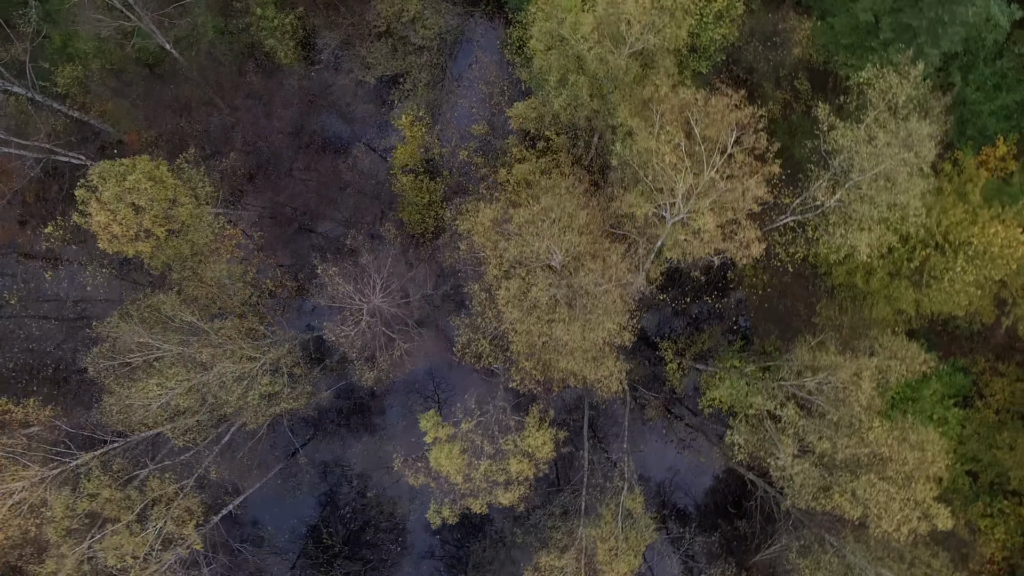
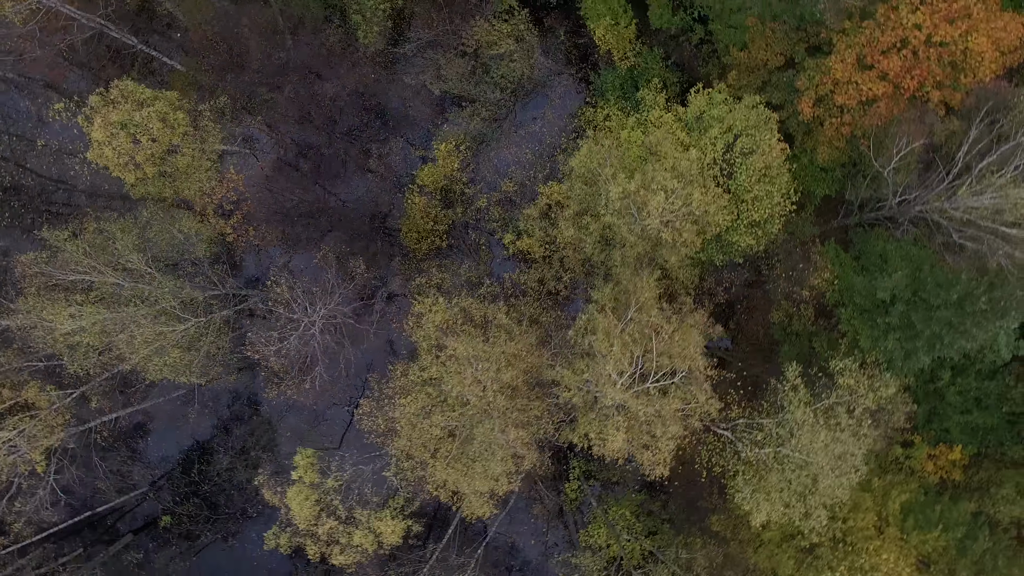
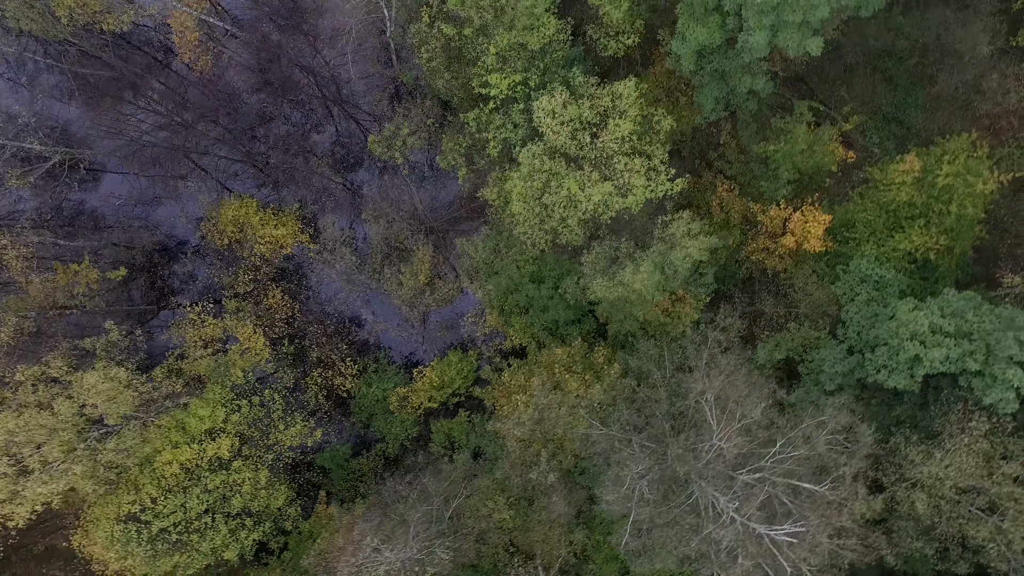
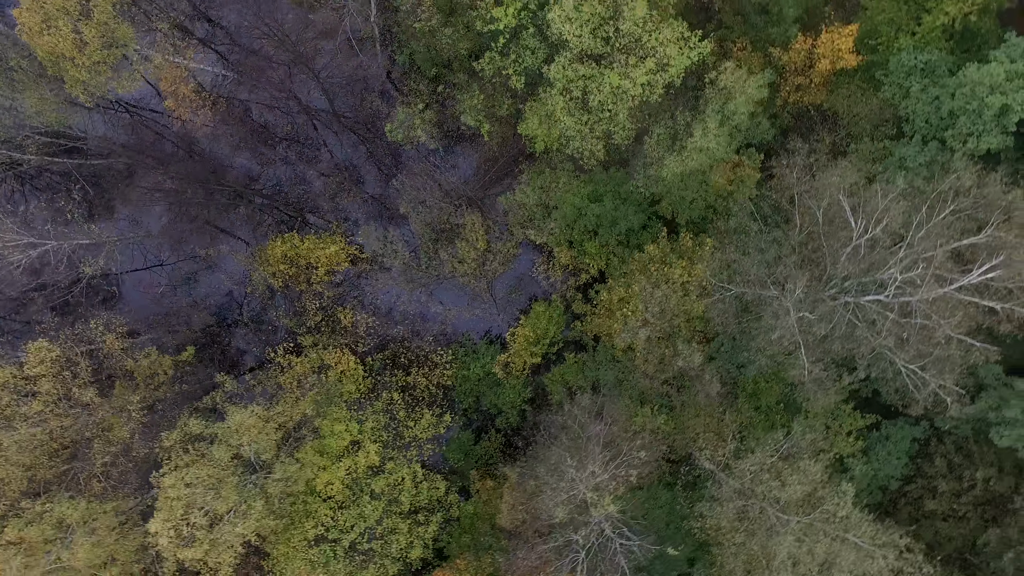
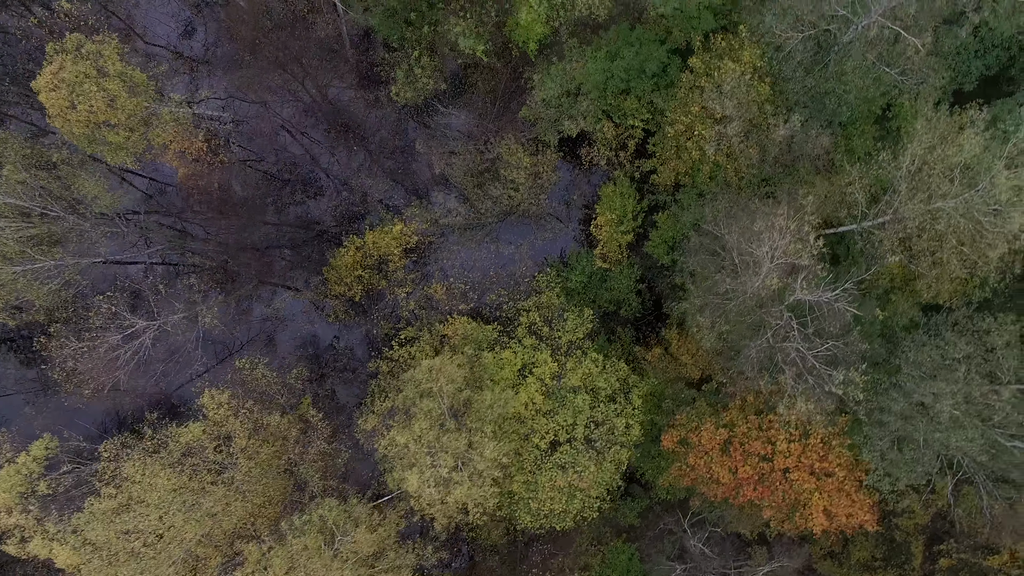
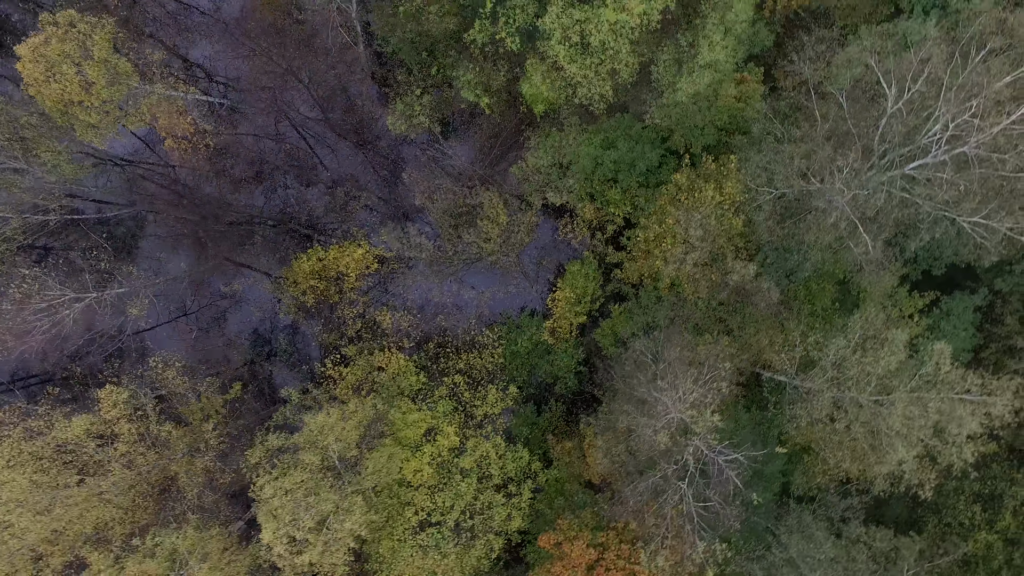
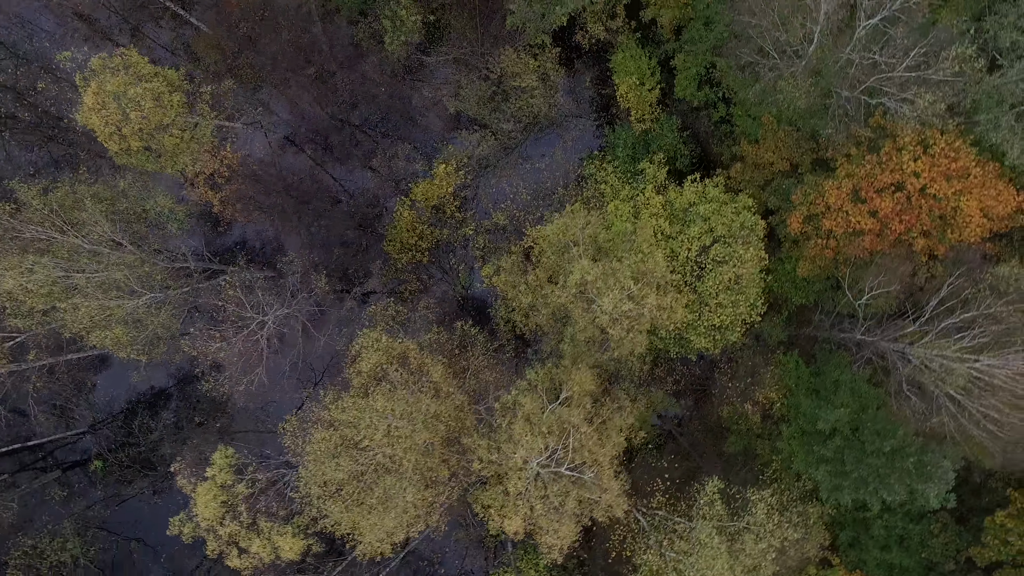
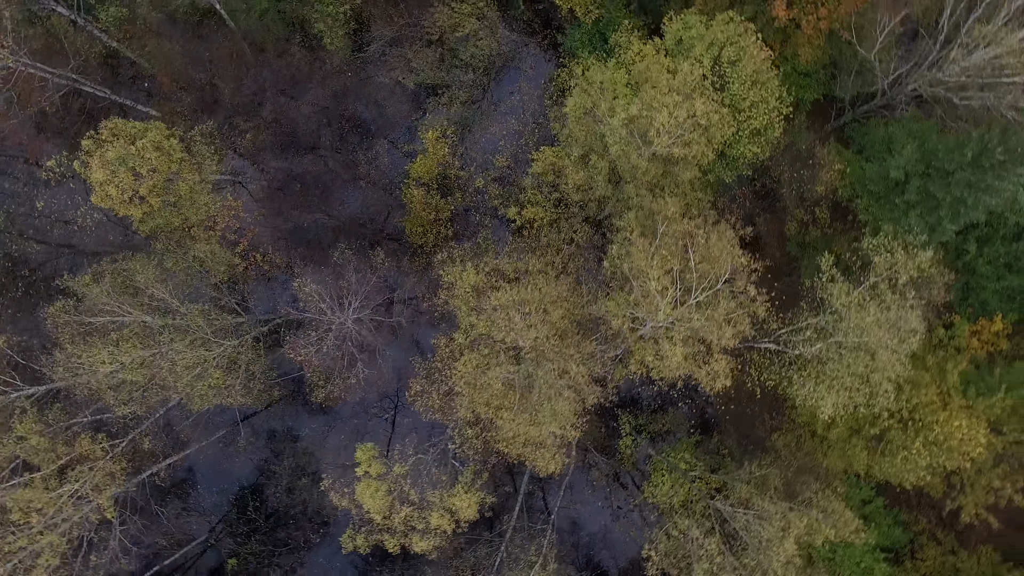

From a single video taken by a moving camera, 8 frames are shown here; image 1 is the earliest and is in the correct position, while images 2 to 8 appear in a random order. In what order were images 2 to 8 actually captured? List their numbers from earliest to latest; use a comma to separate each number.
8, 2, 7, 5, 6, 4, 3
